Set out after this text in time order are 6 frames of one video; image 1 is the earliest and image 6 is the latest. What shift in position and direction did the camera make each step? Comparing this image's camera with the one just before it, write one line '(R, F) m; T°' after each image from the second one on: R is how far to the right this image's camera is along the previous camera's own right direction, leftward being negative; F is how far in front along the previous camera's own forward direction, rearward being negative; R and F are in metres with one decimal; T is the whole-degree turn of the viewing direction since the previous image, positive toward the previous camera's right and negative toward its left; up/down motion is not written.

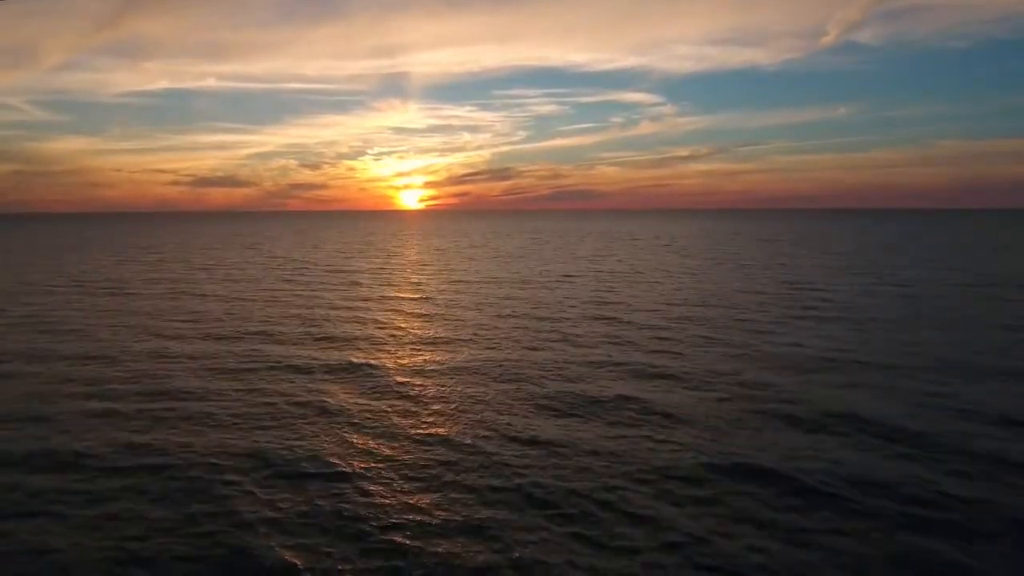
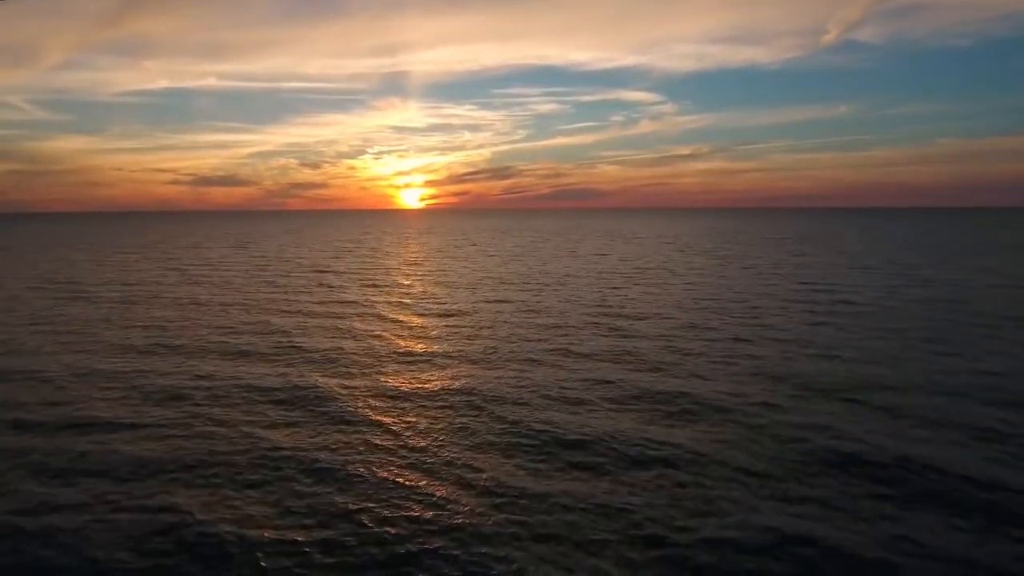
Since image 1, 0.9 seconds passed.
(+0.2, +3.1) m; 0°
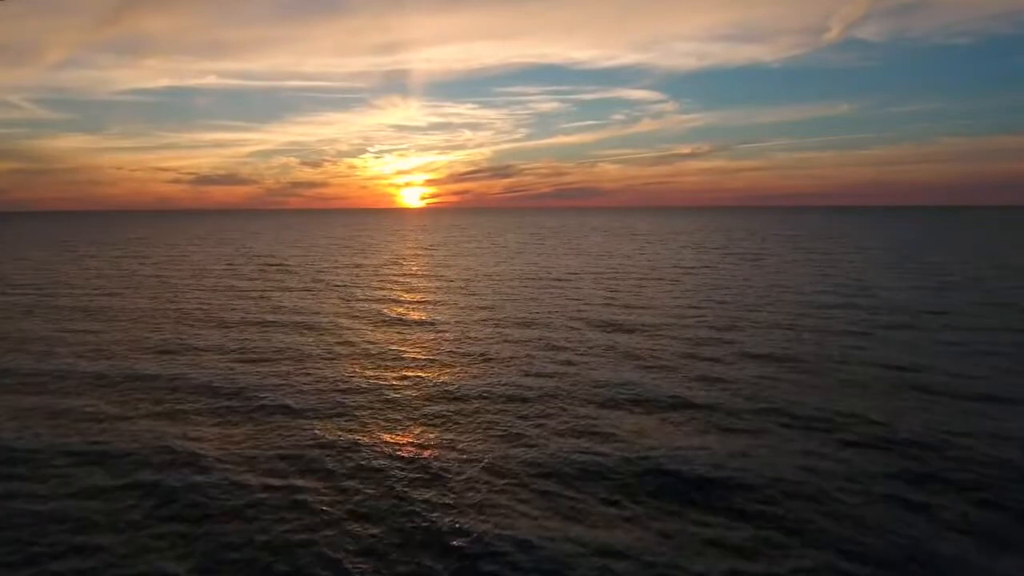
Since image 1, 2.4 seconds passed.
(+0.3, +4.9) m; 0°
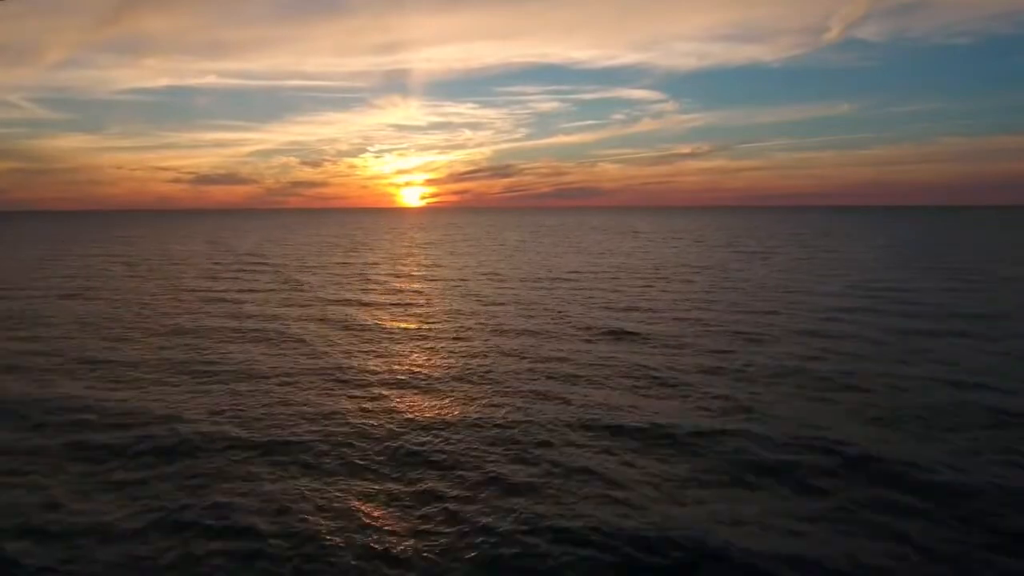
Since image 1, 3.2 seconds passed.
(0.0, +2.4) m; 0°
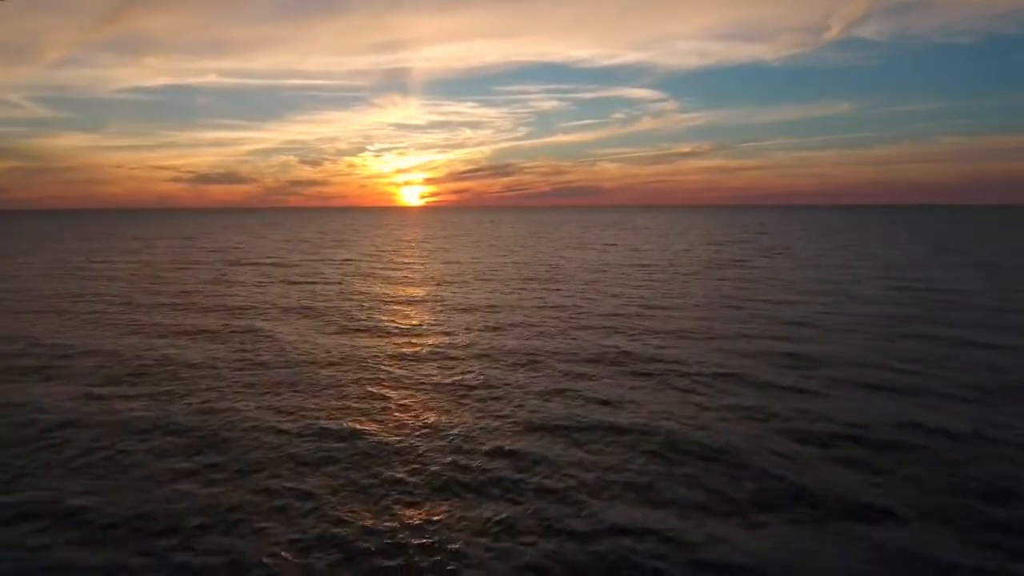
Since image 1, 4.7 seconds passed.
(+0.1, +4.8) m; 0°
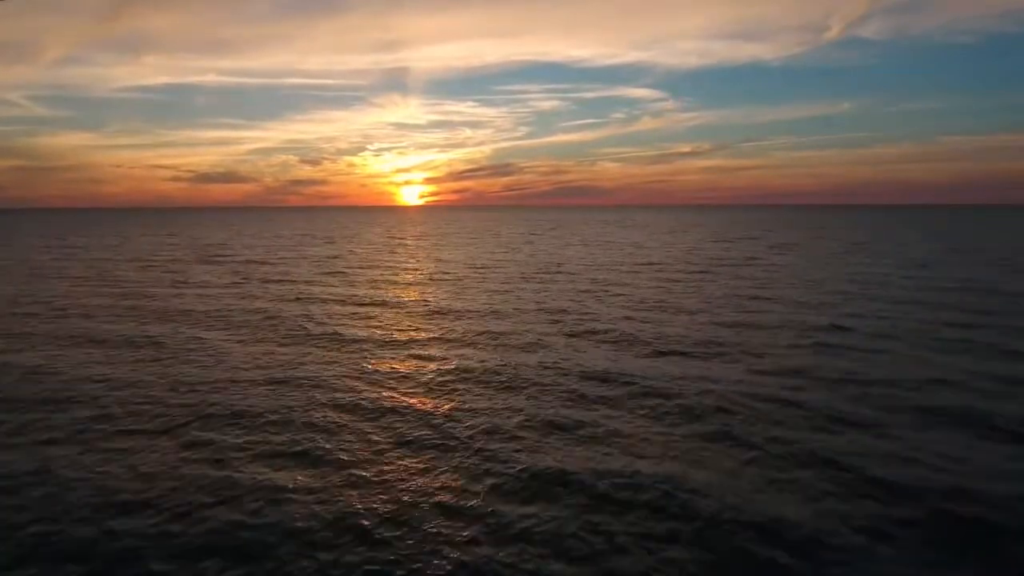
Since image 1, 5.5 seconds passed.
(0.0, +2.6) m; 0°
